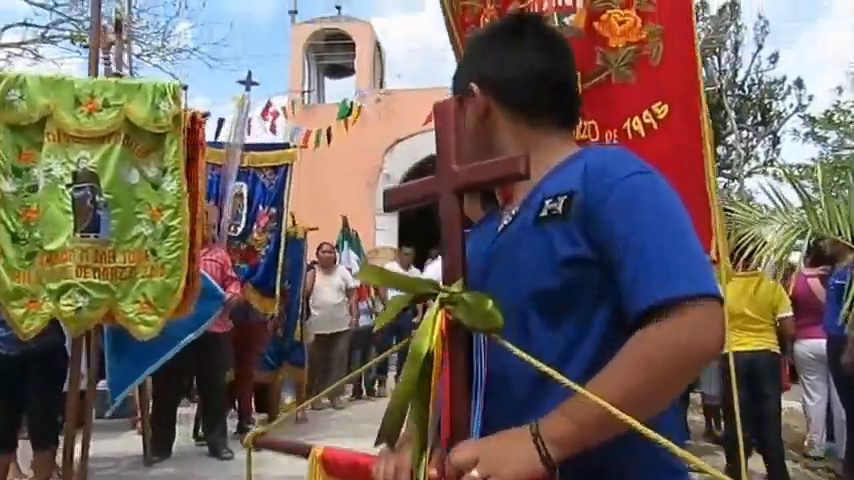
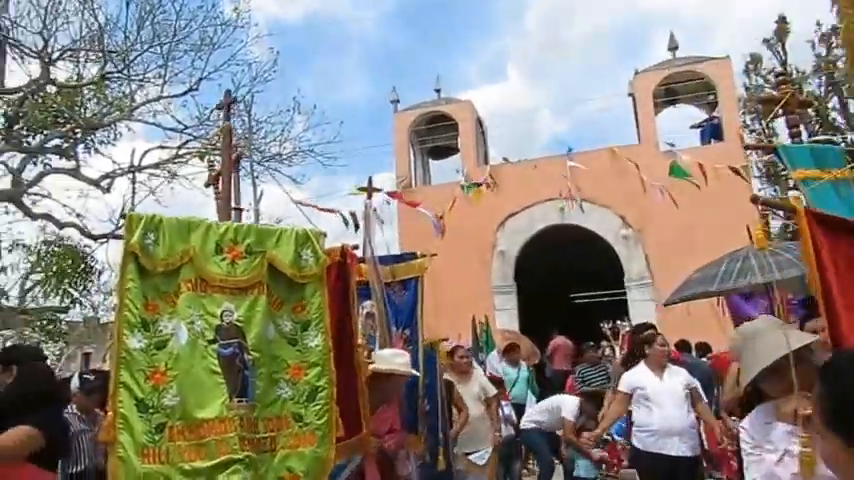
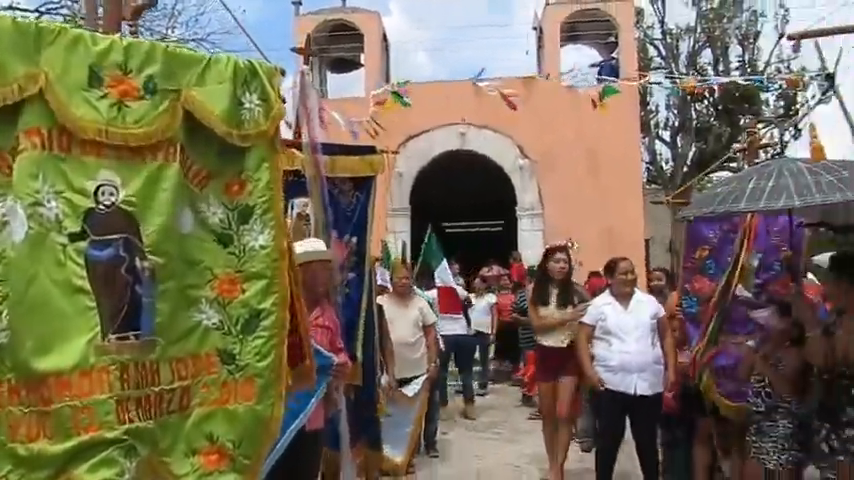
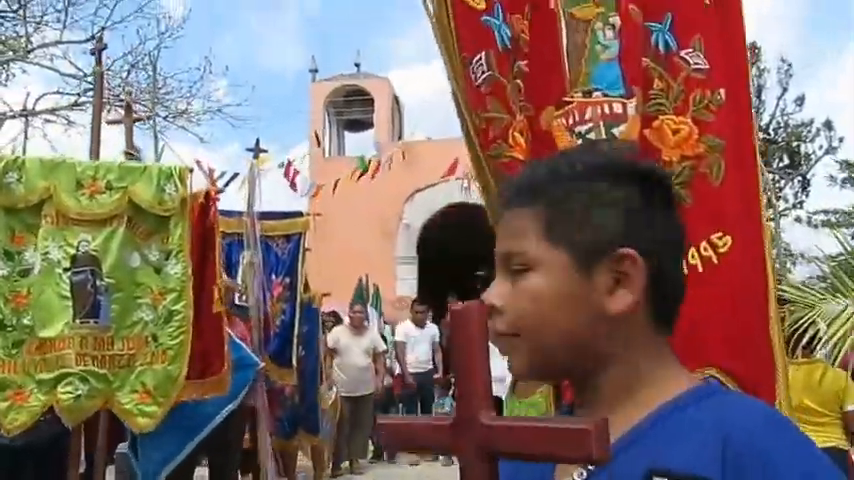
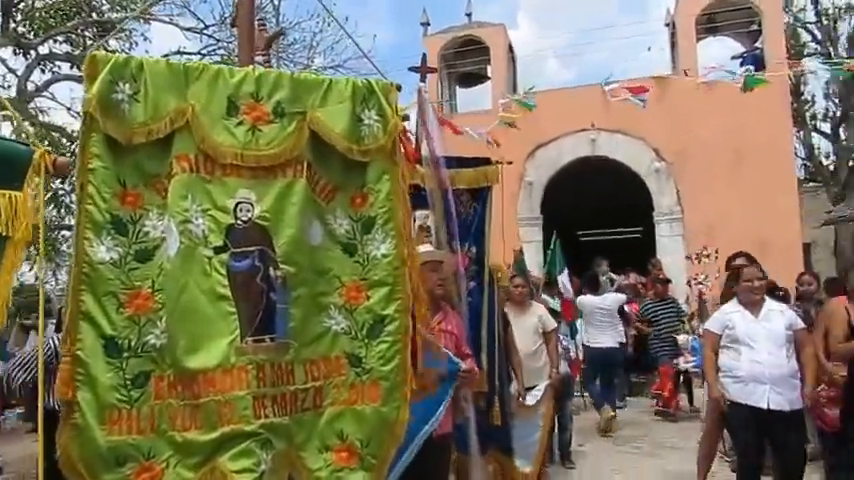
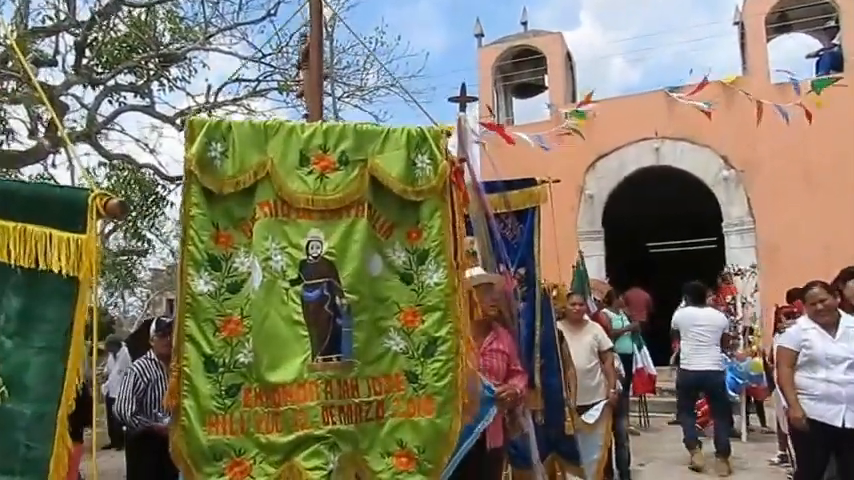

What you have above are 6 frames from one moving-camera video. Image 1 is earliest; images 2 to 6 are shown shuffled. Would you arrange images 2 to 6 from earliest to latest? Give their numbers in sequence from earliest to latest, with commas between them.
4, 2, 6, 5, 3
